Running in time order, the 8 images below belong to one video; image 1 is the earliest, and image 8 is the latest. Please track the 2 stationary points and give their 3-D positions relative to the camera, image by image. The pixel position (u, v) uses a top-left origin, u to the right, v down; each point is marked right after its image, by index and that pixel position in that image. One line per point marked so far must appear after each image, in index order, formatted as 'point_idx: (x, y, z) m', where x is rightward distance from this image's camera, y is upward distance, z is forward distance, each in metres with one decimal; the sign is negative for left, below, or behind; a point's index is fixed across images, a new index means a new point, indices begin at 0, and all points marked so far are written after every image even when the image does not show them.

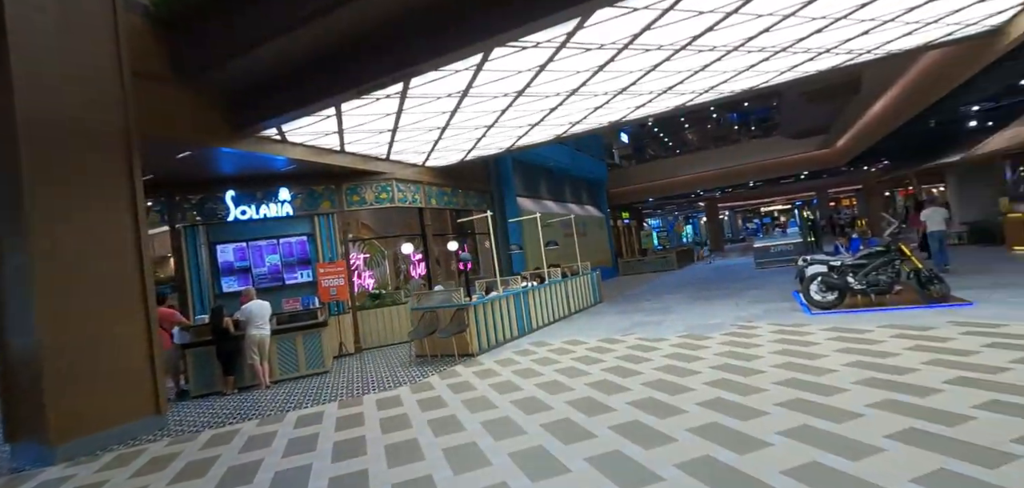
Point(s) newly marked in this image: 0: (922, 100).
0: (+8.9, +3.2, +9.6) m
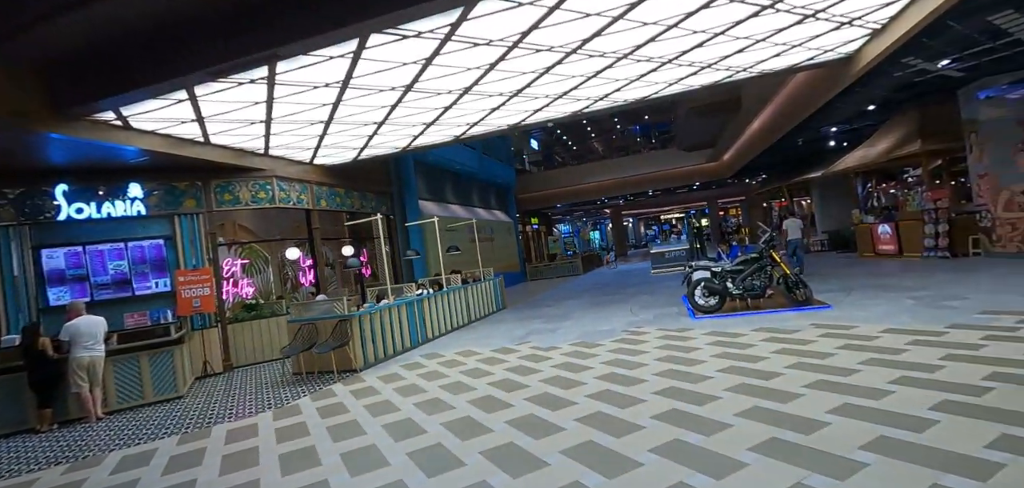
0: (+6.6, +3.1, +10.5) m
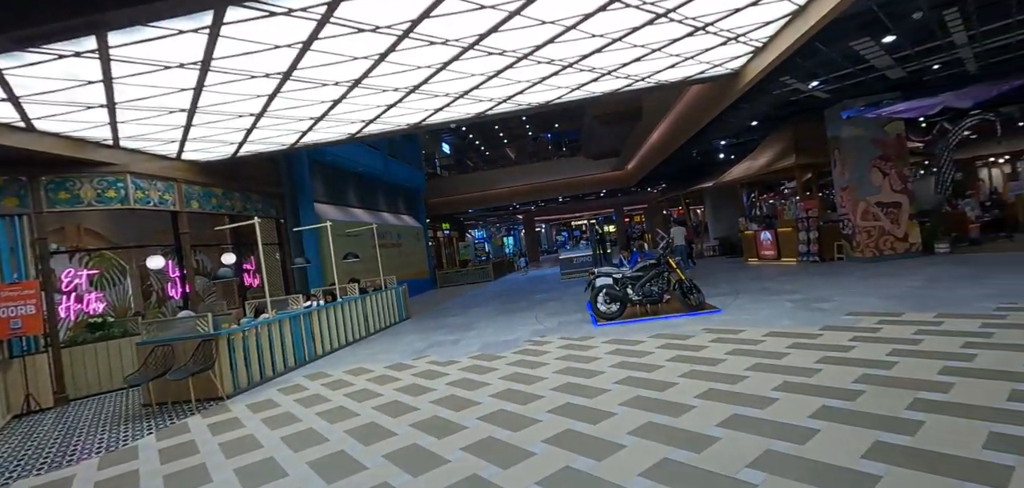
0: (+4.4, +2.9, +11.0) m
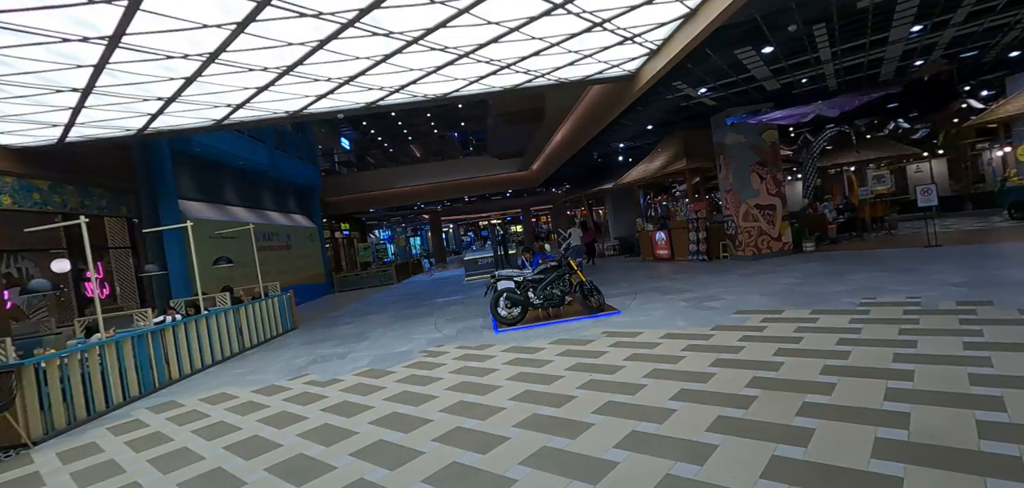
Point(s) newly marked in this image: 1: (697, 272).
0: (+2.0, +2.9, +11.1) m
1: (+4.0, -0.6, +9.6) m
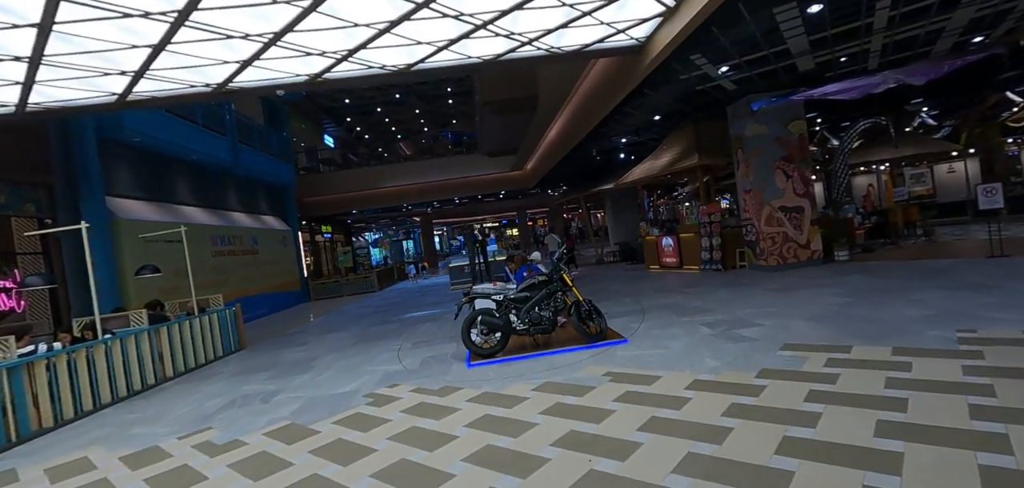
0: (+1.7, +2.8, +9.6) m
1: (+3.7, -0.8, +8.2) m
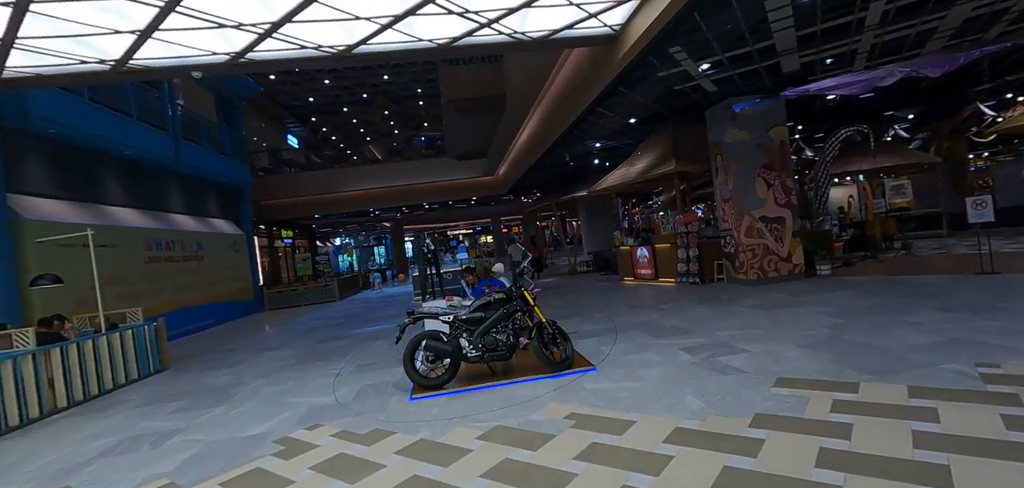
0: (+1.0, +2.5, +9.0) m
1: (+3.1, -1.0, +7.6) m
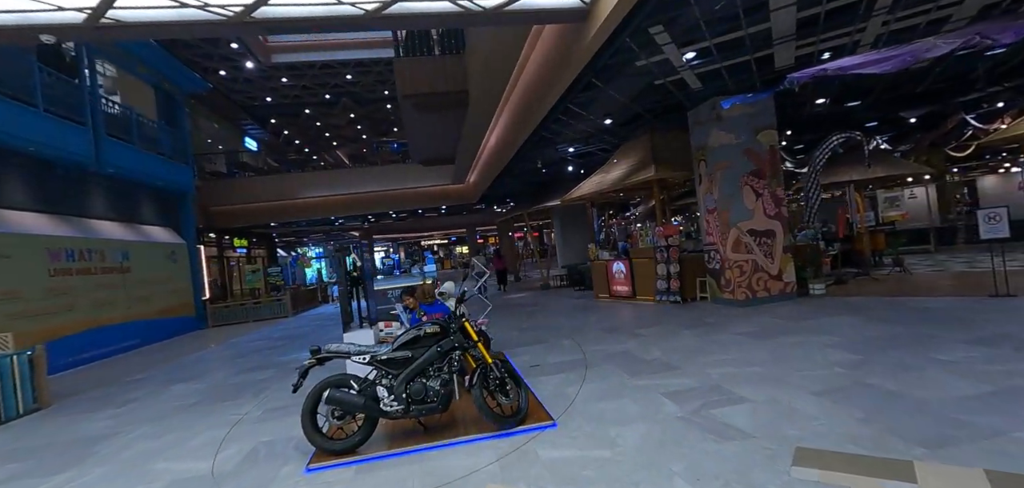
0: (+0.3, +2.3, +8.0) m
1: (+2.4, -1.2, +6.6) m
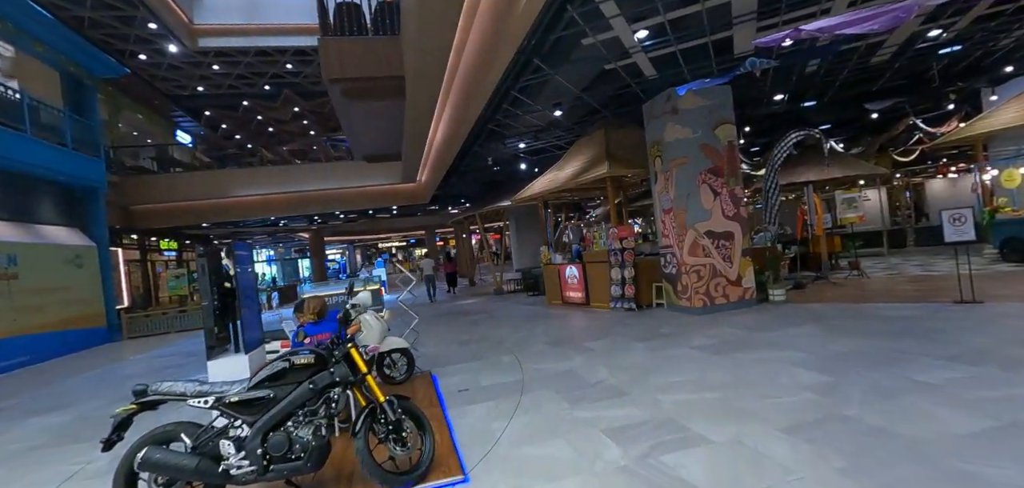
0: (-0.7, +2.2, +7.2) m
1: (+1.6, -1.2, +5.9) m
